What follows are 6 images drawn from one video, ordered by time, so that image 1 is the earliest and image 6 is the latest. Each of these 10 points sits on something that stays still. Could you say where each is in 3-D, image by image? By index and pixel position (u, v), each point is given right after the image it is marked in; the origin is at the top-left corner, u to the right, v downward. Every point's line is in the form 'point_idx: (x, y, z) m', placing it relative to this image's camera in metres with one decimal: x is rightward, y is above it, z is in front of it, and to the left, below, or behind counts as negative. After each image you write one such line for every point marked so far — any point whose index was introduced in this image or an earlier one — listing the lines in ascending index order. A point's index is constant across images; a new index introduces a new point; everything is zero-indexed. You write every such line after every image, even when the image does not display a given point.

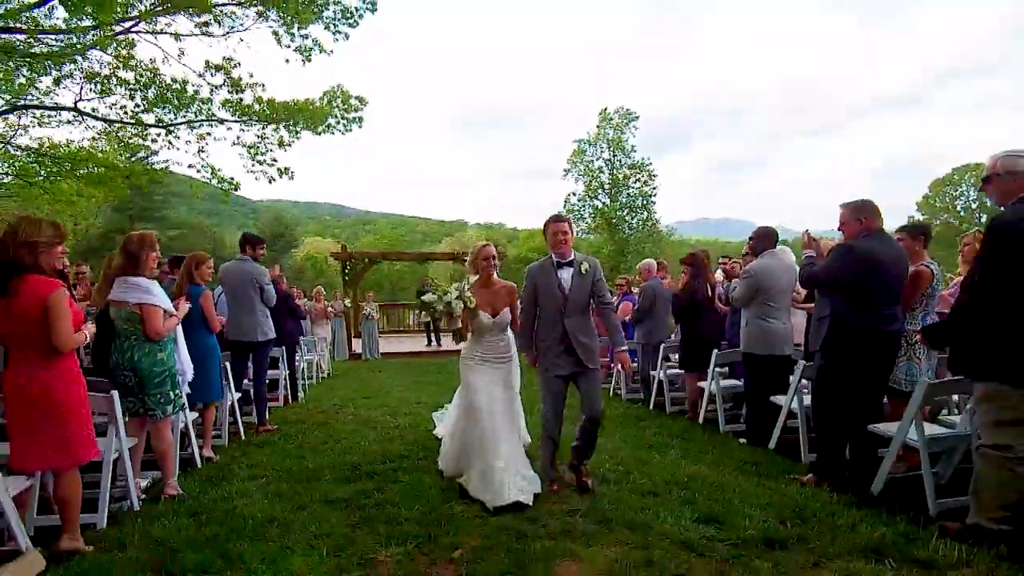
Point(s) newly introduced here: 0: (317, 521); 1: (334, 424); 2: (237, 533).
0: (-1.4, -1.7, +4.1) m
1: (-2.4, -1.8, +7.7) m
2: (-1.9, -1.7, +3.9) m
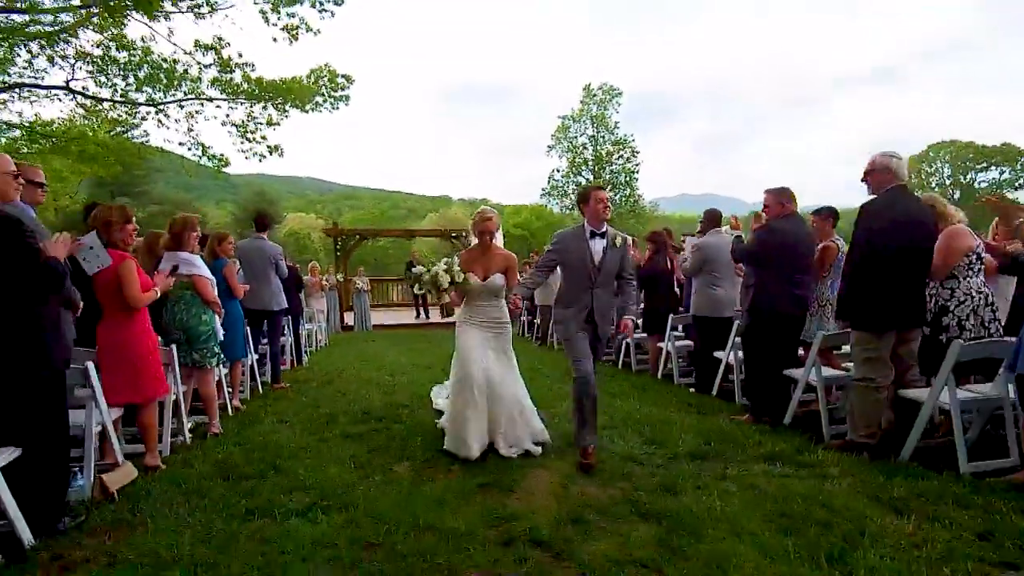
0: (-1.6, -1.5, +5.2) m
1: (-2.6, -1.4, +8.7) m
2: (-2.0, -1.5, +4.9) m
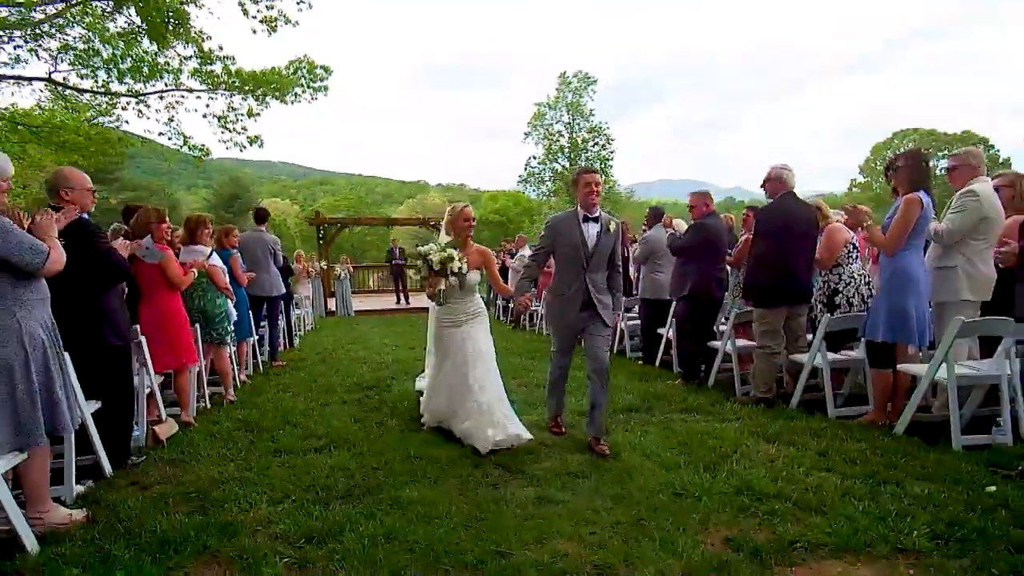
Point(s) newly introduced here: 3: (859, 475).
0: (-1.9, -1.3, +6.2) m
1: (-3.1, -1.2, +9.7) m
2: (-2.3, -1.3, +6.0) m
3: (+2.3, -1.2, +3.8) m
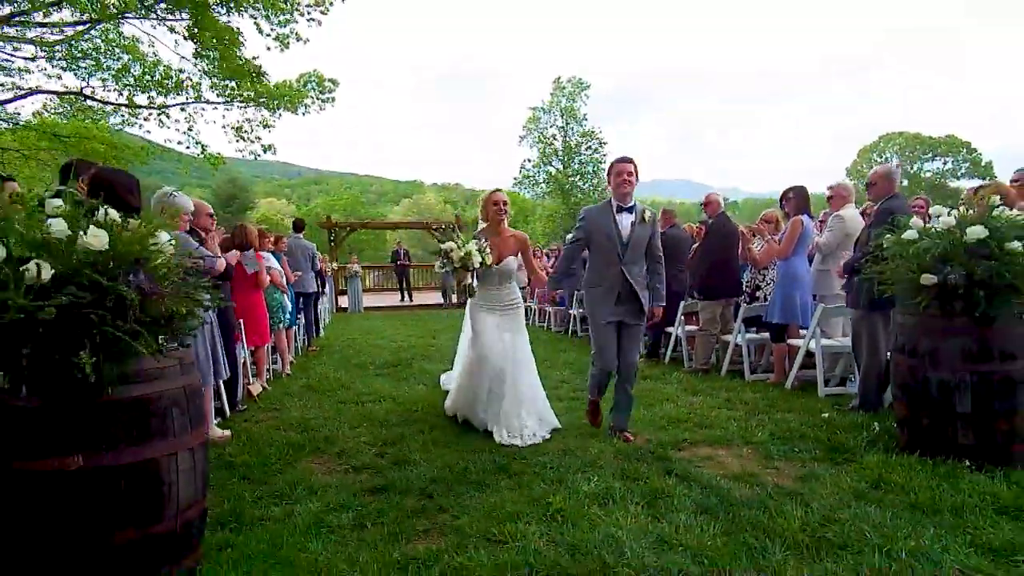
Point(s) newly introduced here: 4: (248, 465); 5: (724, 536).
0: (-1.9, -1.3, +8.0) m
1: (-3.1, -1.2, +11.5) m
2: (-2.3, -1.3, +7.8) m
3: (+2.3, -1.2, +5.7) m
4: (-2.1, -1.4, +4.5) m
5: (+1.2, -1.4, +3.2) m
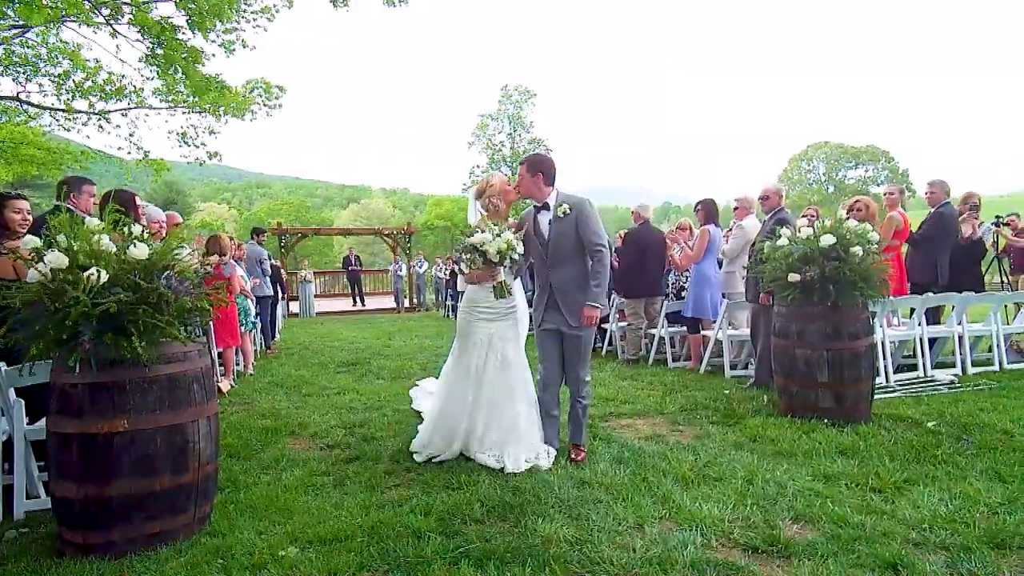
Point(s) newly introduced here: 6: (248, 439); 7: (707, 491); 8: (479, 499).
0: (-2.6, -1.3, +8.6) m
1: (-4.2, -1.3, +12.0) m
2: (-3.0, -1.3, +8.4) m
3: (+1.8, -1.2, +6.7) m
4: (-2.5, -1.4, +5.2) m
5: (+0.9, -1.3, +4.1) m
6: (-2.5, -1.4, +5.4) m
7: (+1.3, -1.3, +3.8) m
8: (-0.2, -1.4, +3.7) m
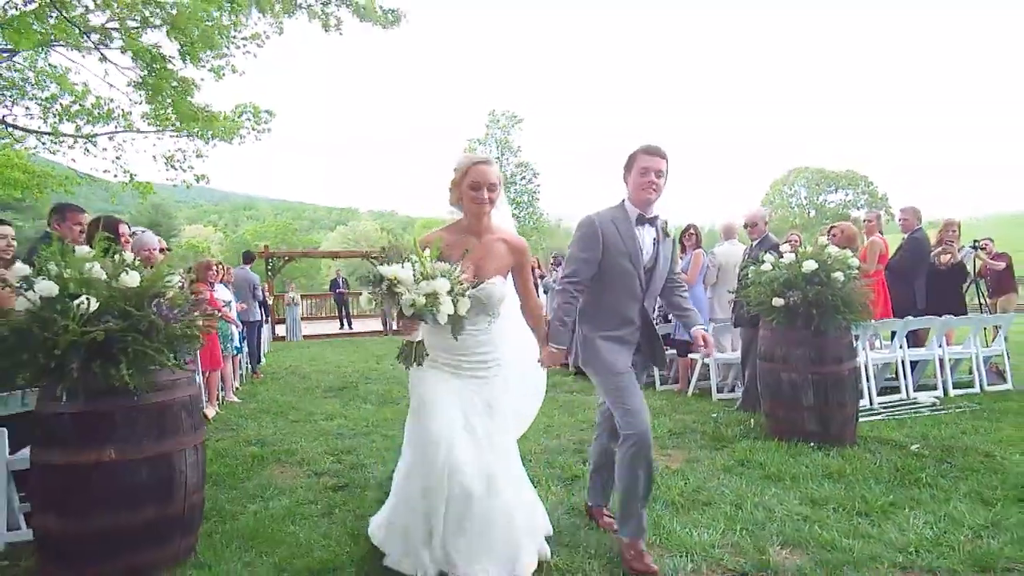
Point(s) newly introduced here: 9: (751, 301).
0: (-2.8, -1.7, +8.6) m
1: (-4.4, -1.8, +11.9) m
2: (-3.2, -1.7, +8.3) m
3: (+1.6, -1.5, +6.7) m
4: (-2.6, -1.6, +5.1) m
5: (+0.8, -1.5, +4.1) m
6: (-2.6, -1.7, +5.3) m
7: (+1.2, -1.5, +3.8) m
8: (-0.3, -1.6, +3.7) m
9: (+2.3, -0.1, +5.5) m
